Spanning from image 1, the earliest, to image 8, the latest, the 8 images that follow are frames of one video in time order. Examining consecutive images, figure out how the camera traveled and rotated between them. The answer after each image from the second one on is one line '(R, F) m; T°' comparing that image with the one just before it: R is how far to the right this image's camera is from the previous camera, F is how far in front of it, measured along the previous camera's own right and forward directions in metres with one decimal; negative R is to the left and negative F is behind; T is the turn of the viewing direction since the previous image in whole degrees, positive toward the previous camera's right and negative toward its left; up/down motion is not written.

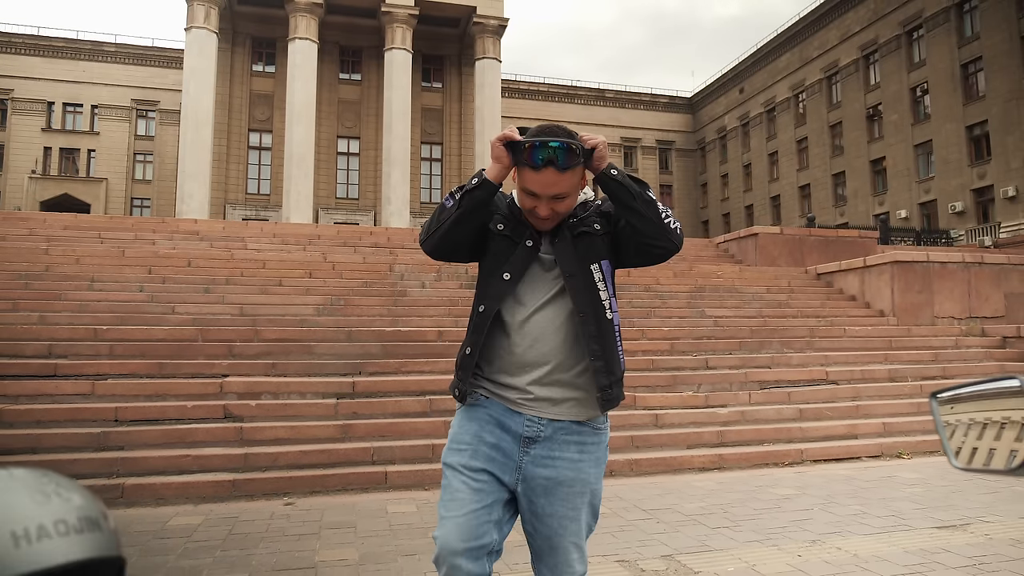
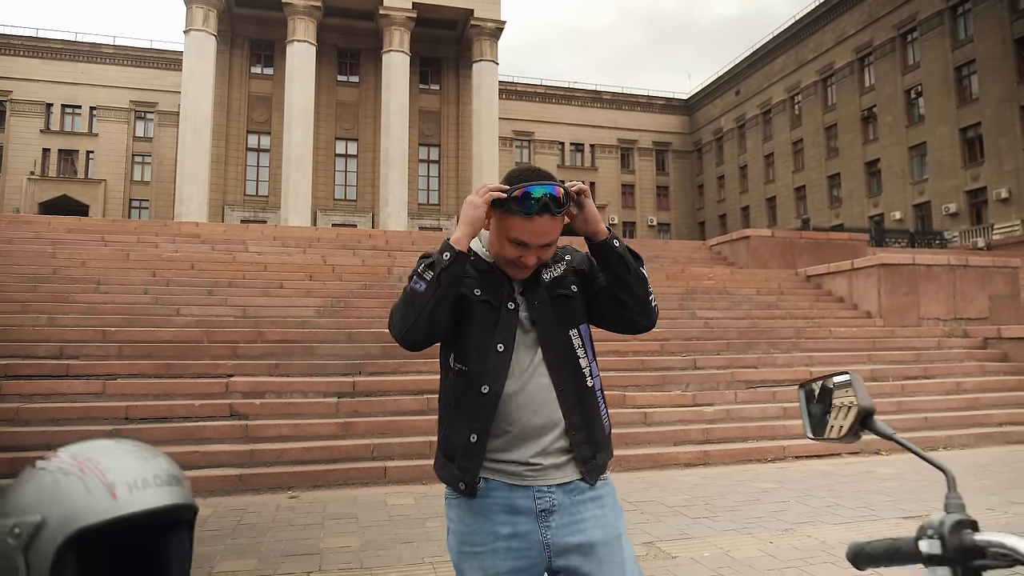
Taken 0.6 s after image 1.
(0.0, -0.3) m; 0°
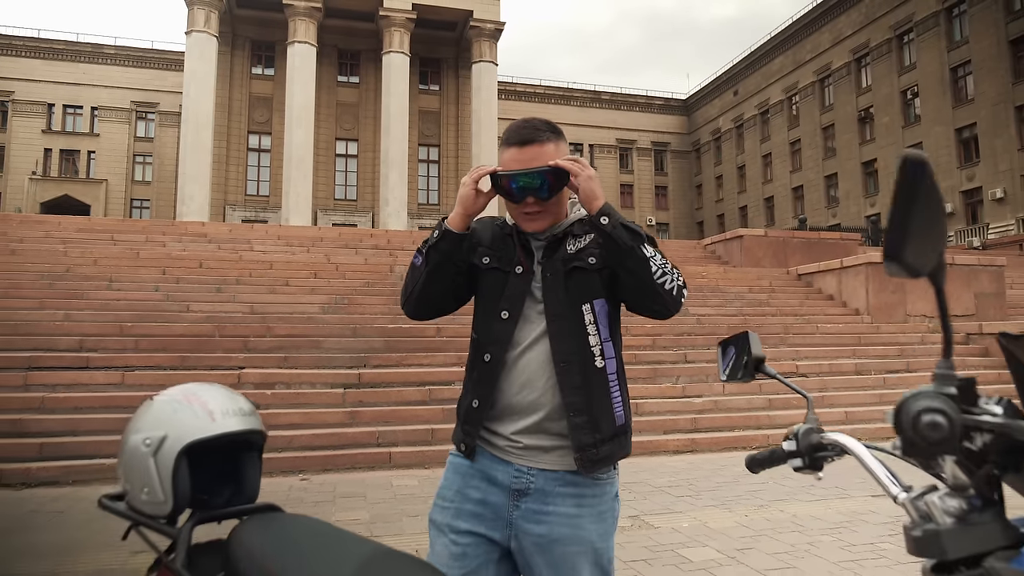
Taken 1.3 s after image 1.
(0.0, -0.4) m; 0°
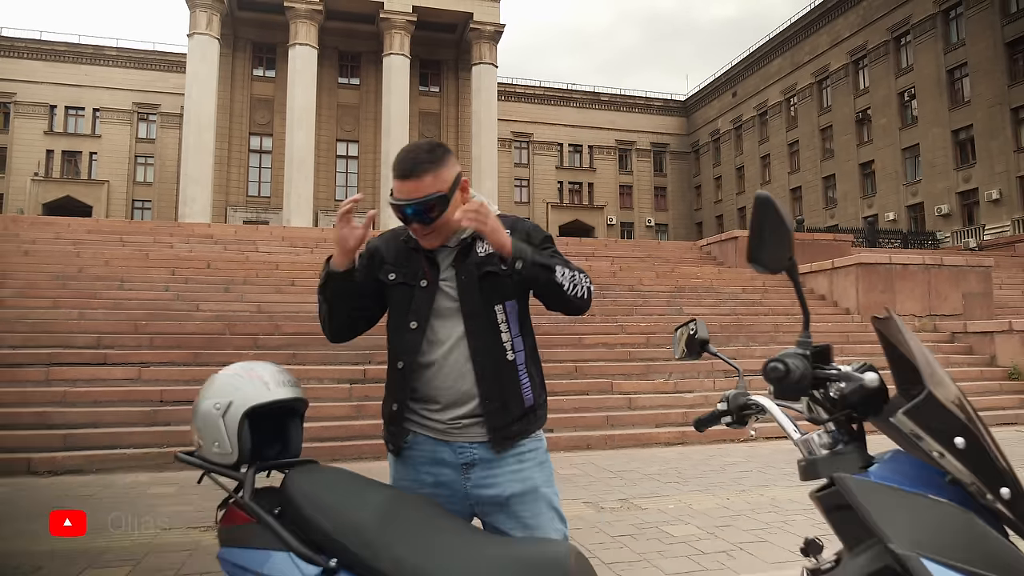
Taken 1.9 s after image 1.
(0.0, -0.3) m; 0°
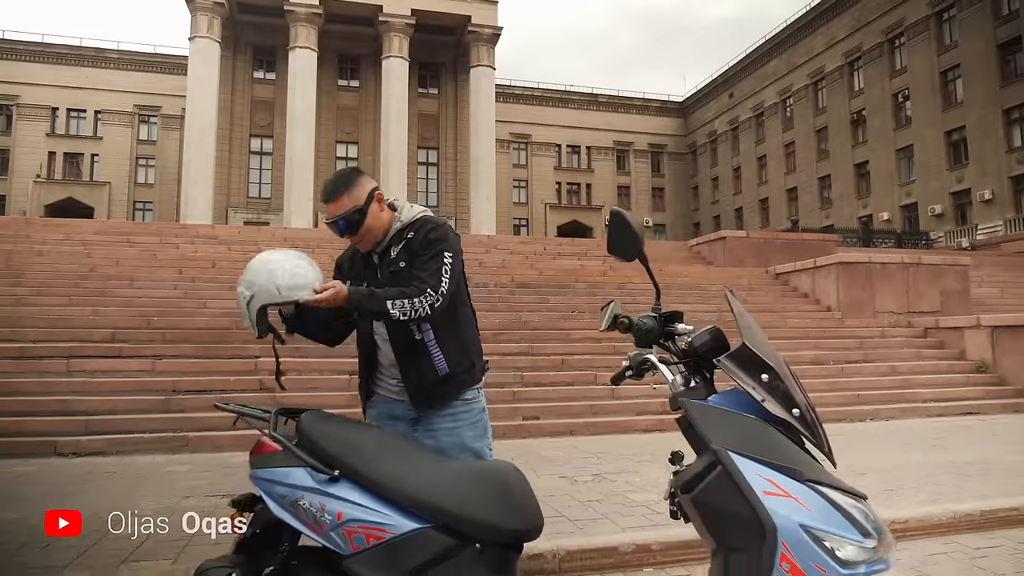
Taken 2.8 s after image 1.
(+0.1, -0.5) m; 0°
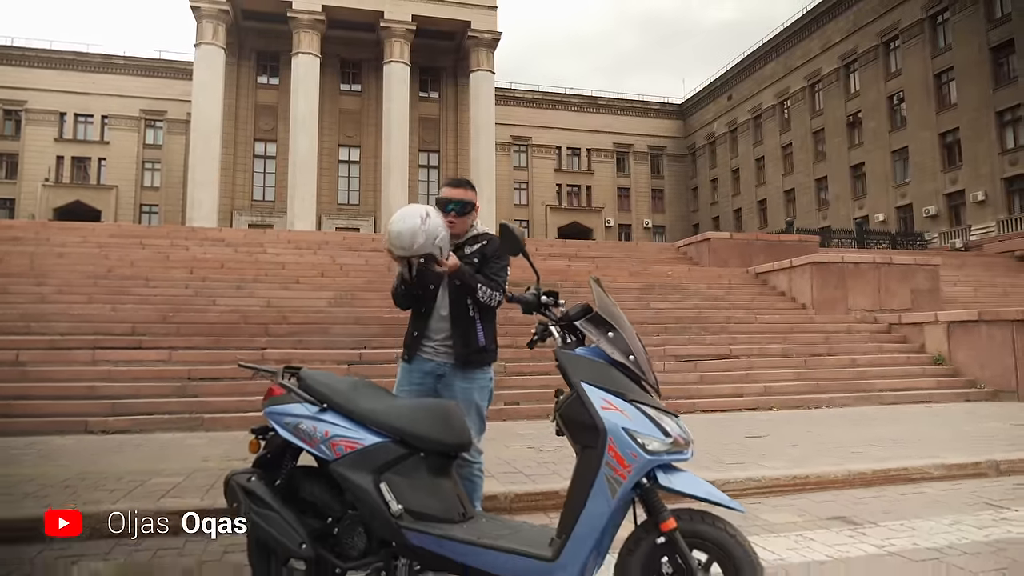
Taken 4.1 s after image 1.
(+0.3, -0.8) m; 0°
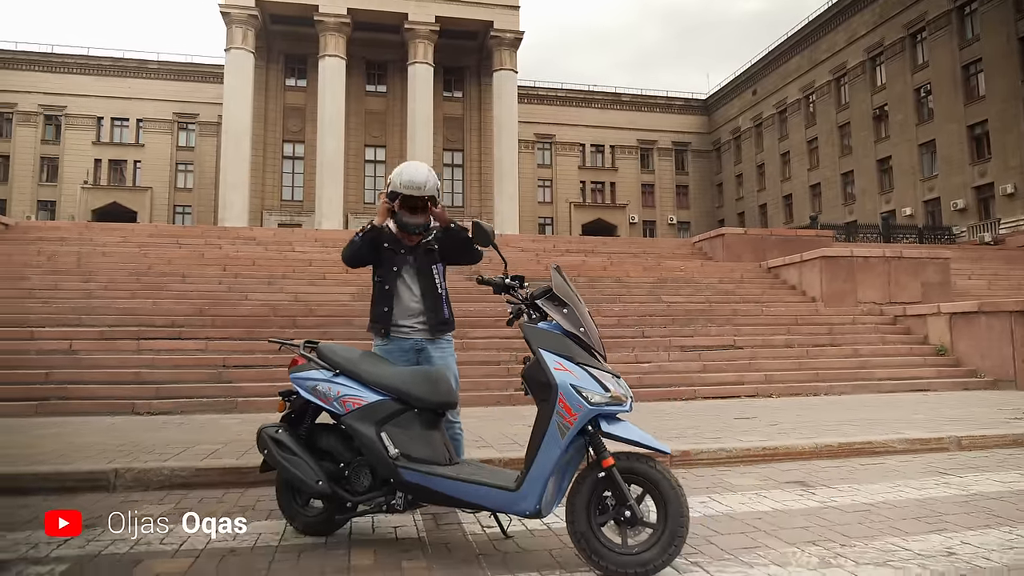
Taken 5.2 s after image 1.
(+0.2, -0.6) m; -2°
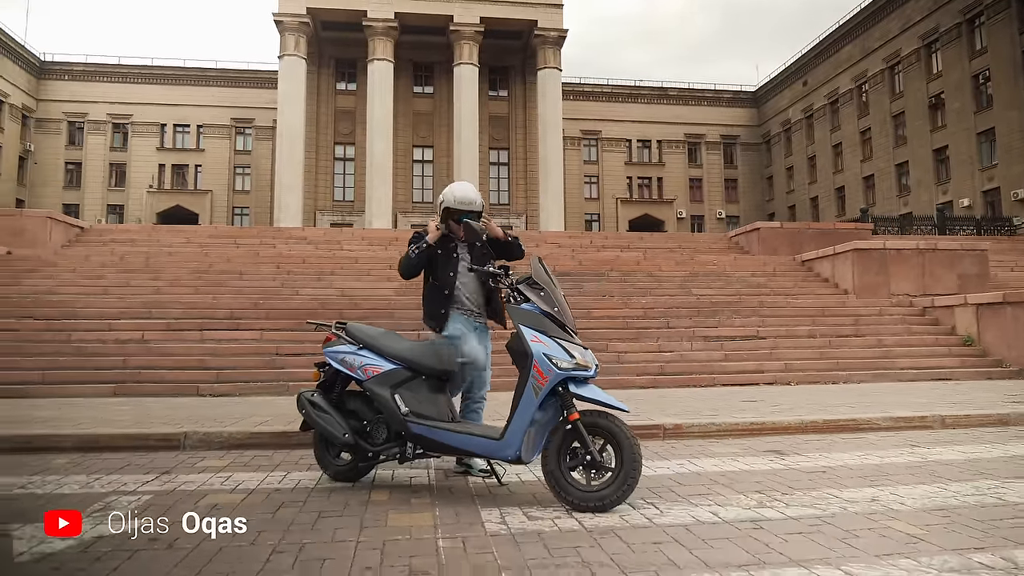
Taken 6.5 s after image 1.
(+0.4, -0.6) m; -4°
